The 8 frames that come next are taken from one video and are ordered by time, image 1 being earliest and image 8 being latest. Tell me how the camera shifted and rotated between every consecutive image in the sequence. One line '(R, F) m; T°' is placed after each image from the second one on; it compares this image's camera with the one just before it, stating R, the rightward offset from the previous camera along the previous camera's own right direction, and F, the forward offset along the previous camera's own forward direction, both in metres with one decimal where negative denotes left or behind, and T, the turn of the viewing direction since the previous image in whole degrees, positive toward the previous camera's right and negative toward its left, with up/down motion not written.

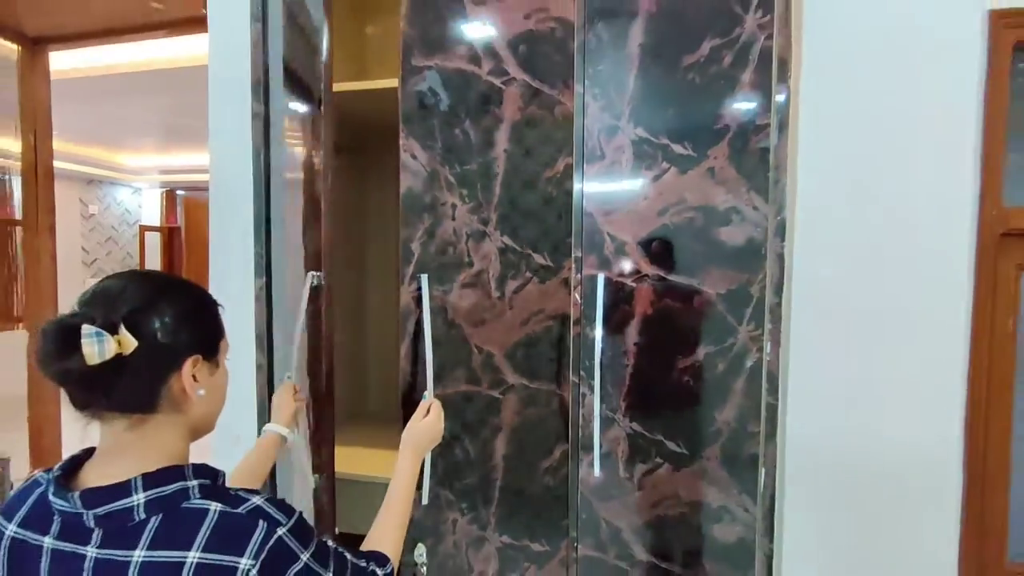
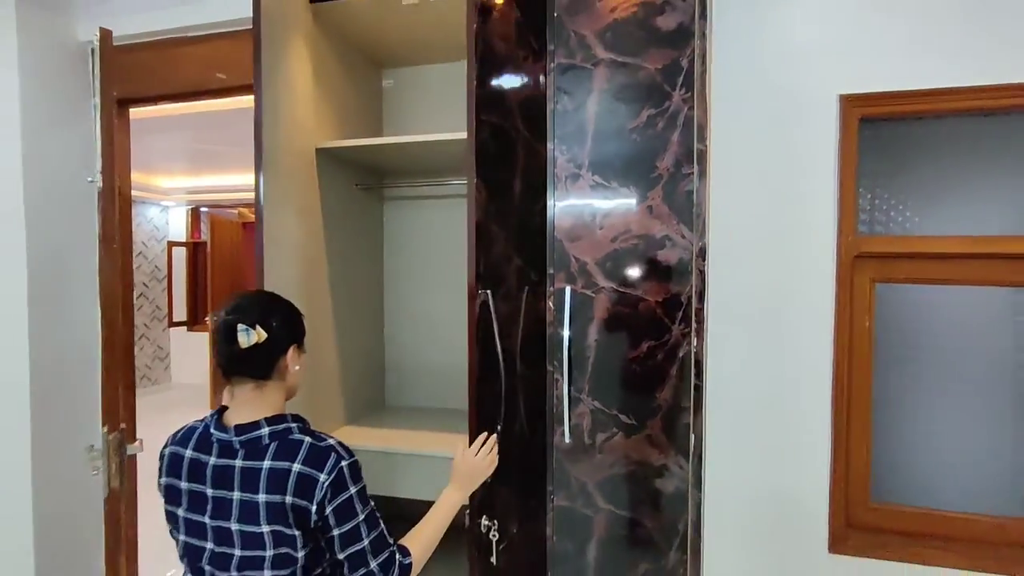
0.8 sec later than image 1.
(+0.1, -0.4) m; -1°
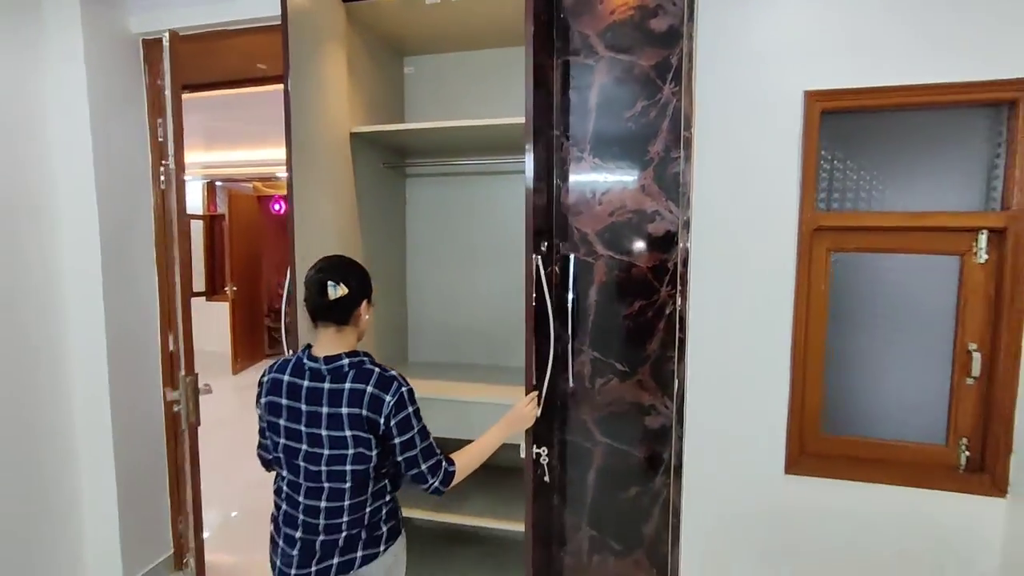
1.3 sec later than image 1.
(0.0, -0.3) m; 0°
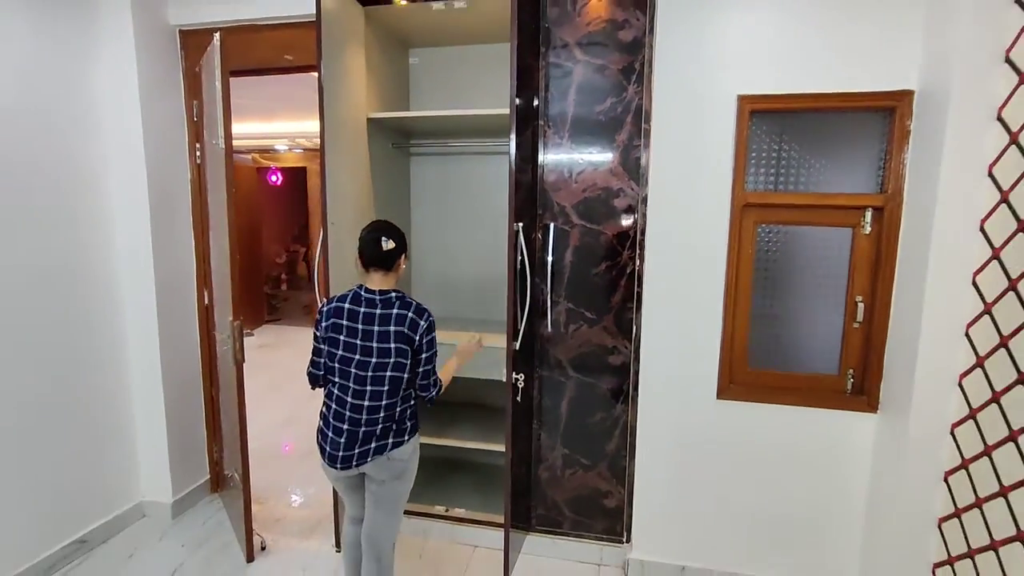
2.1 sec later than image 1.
(0.0, -0.4) m; +2°
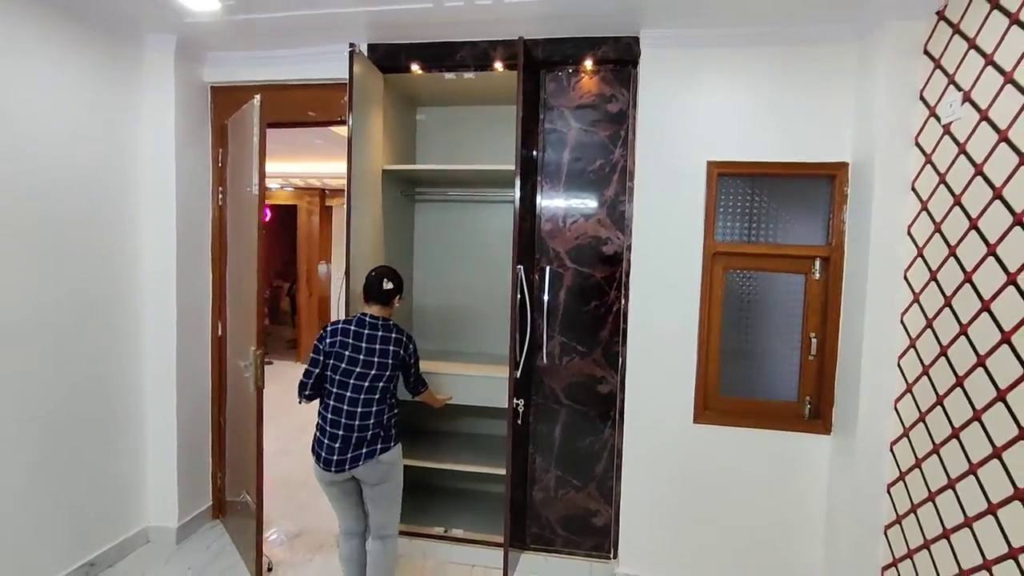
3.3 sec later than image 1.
(-0.1, -0.3) m; +3°
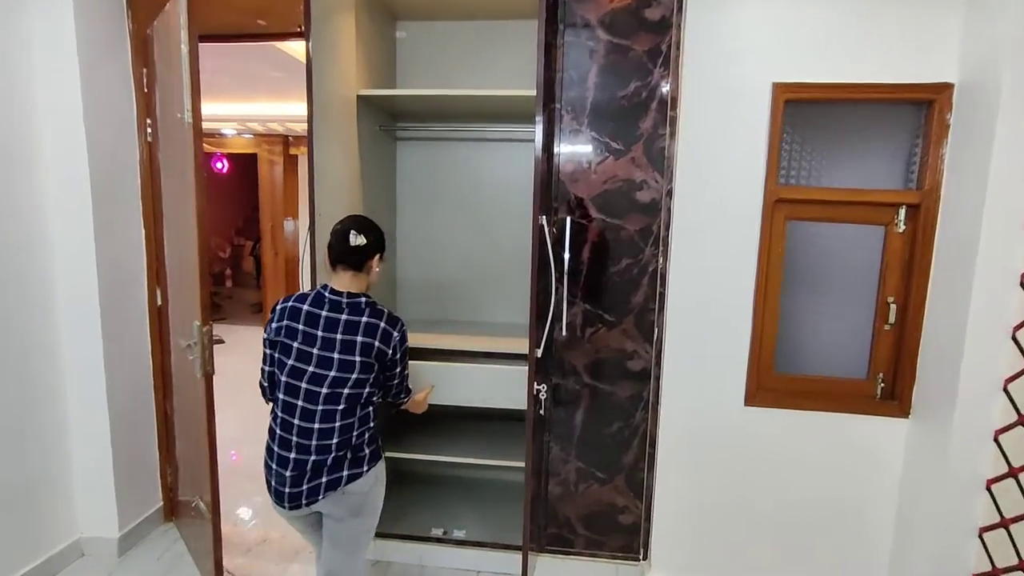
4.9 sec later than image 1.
(-0.2, +0.5) m; +3°
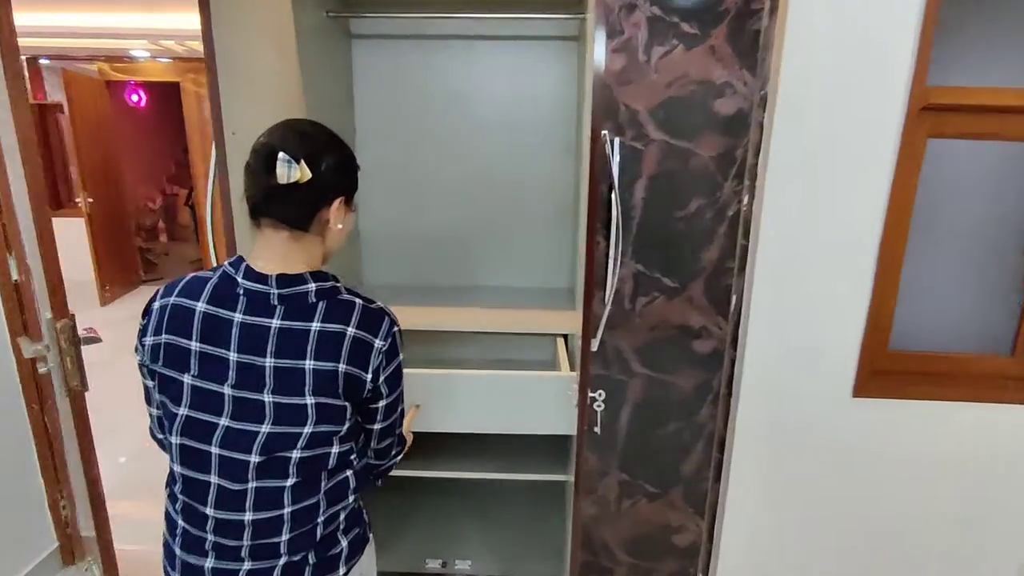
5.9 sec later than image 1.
(-0.2, +0.7) m; +4°
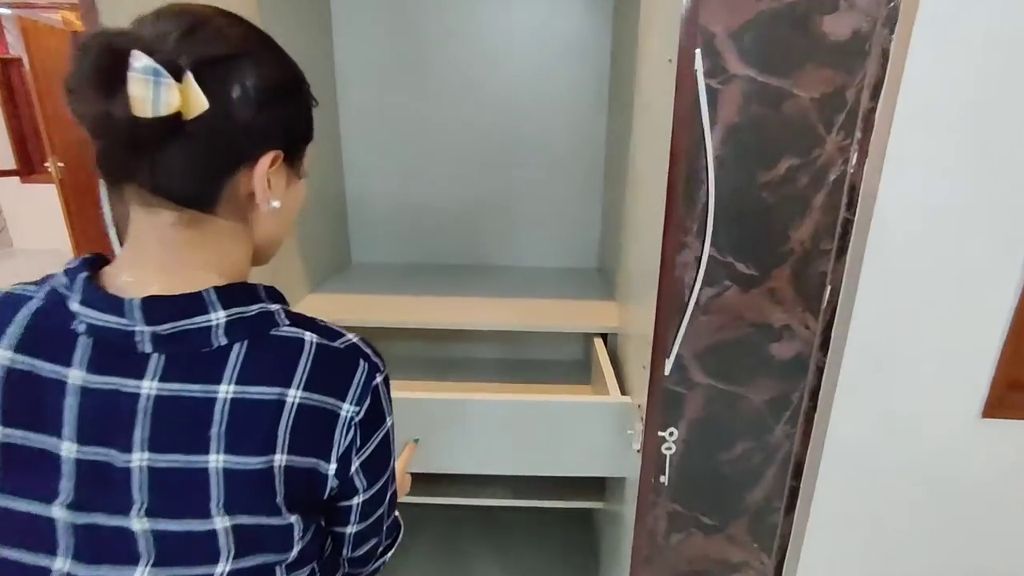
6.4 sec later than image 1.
(-0.1, +0.4) m; 0°
